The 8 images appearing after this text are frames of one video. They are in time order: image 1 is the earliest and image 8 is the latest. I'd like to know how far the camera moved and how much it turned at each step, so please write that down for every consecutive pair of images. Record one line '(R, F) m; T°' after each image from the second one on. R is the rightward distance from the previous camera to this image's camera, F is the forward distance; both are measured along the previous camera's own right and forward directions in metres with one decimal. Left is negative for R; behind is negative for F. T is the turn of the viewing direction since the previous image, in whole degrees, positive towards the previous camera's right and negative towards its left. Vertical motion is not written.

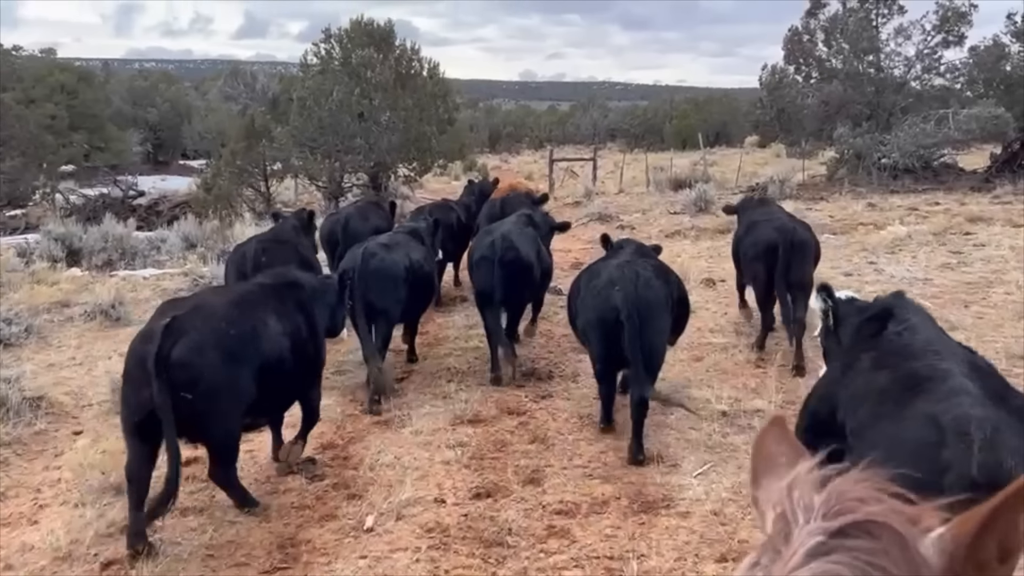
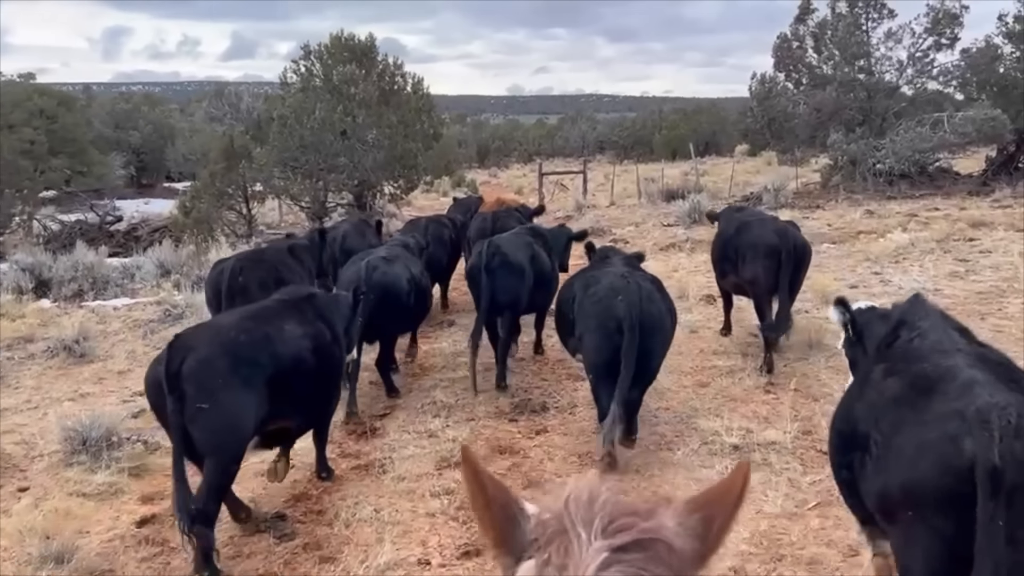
(0.0, +0.6) m; 0°
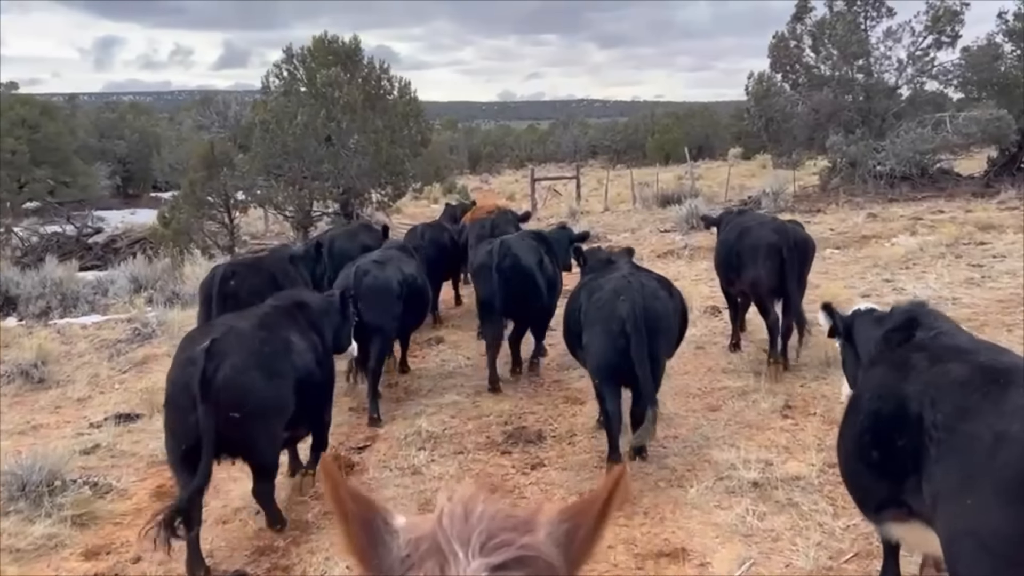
(0.0, +0.7) m; 0°
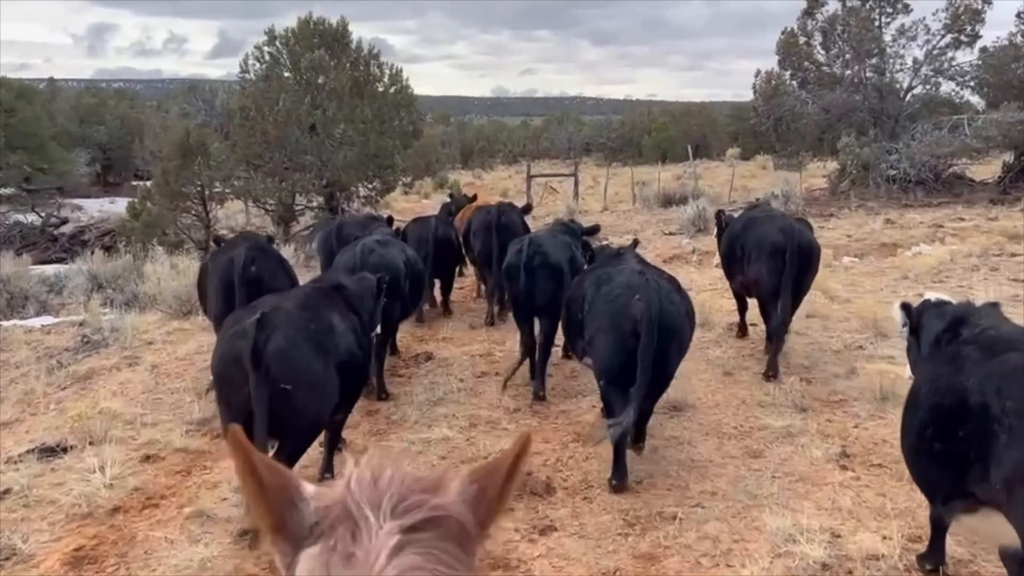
(-0.1, +1.3) m; +1°
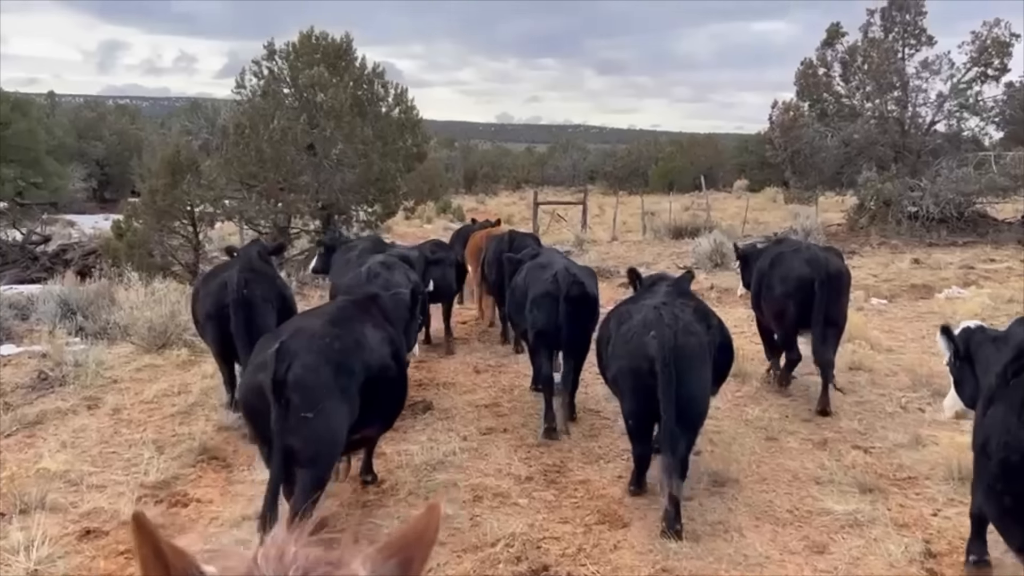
(-0.1, +1.1) m; 0°
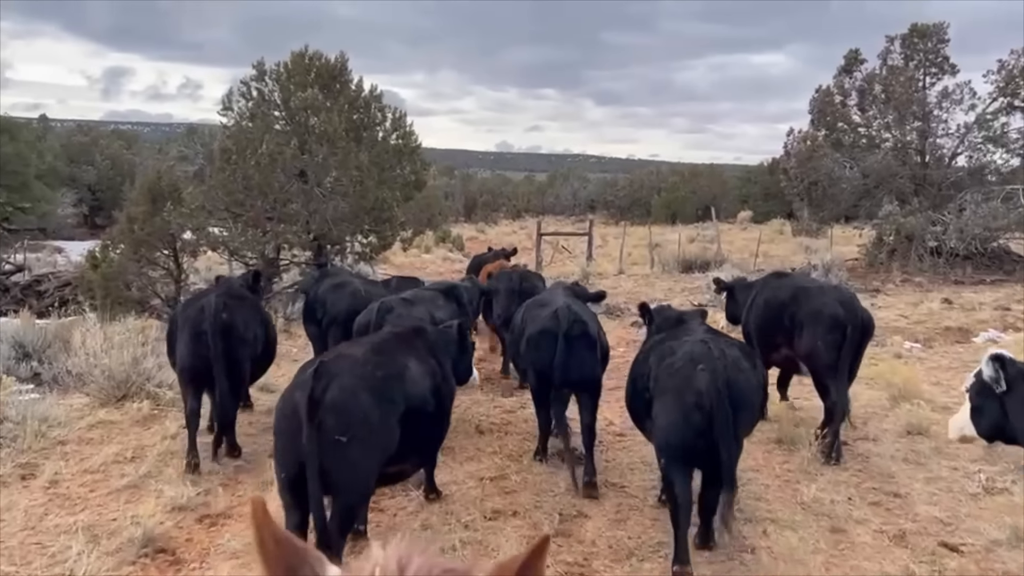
(-0.1, +1.2) m; 0°
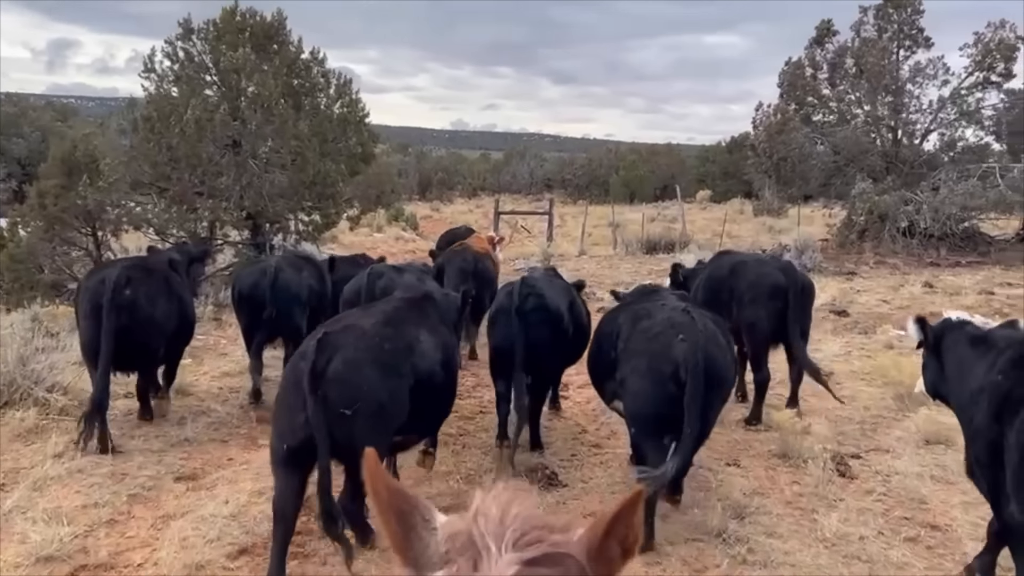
(0.0, +1.3) m; +3°
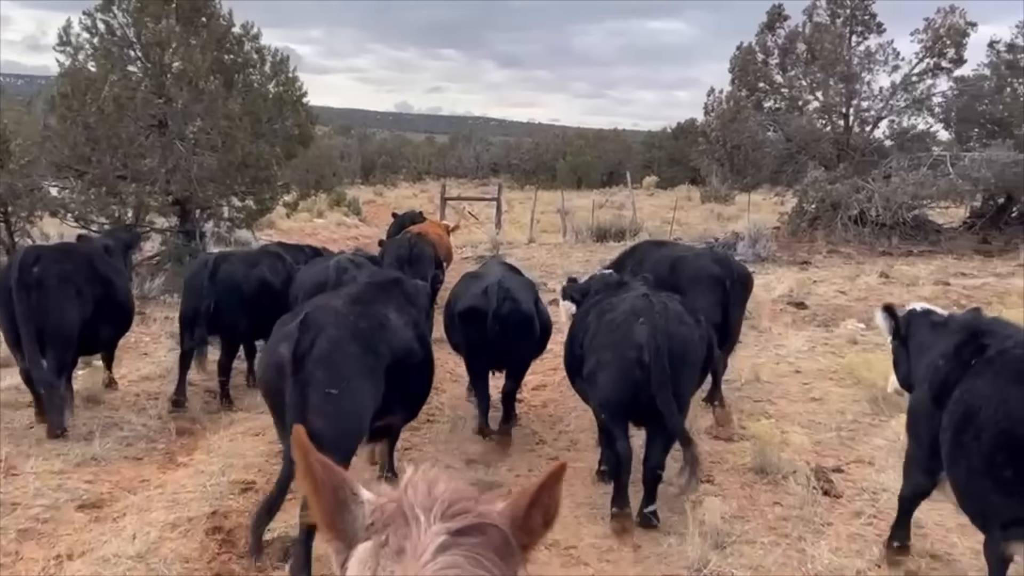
(0.0, +0.7) m; +3°
